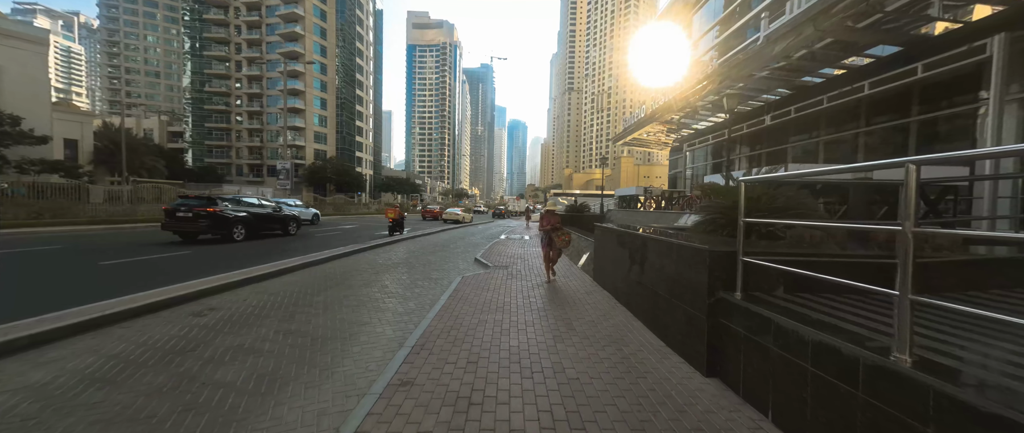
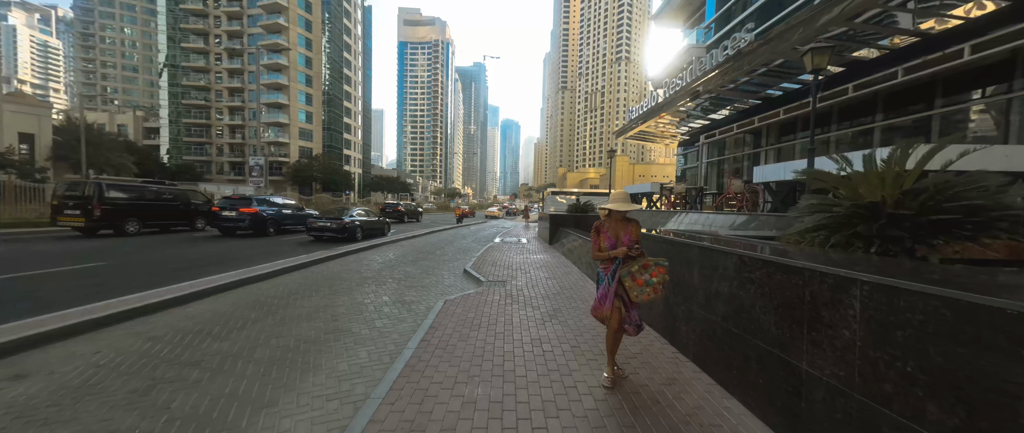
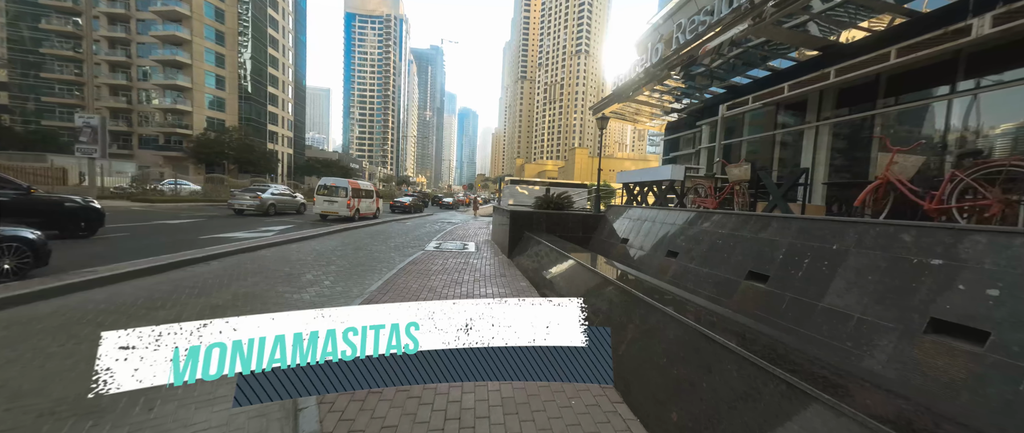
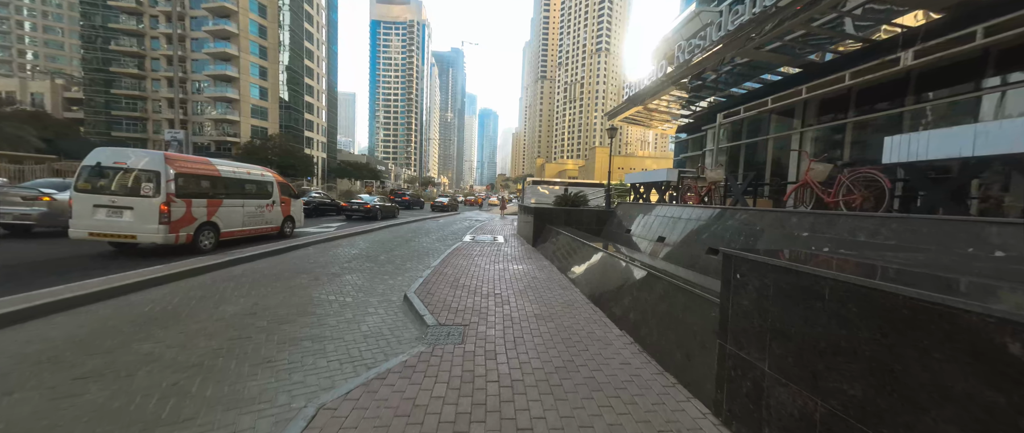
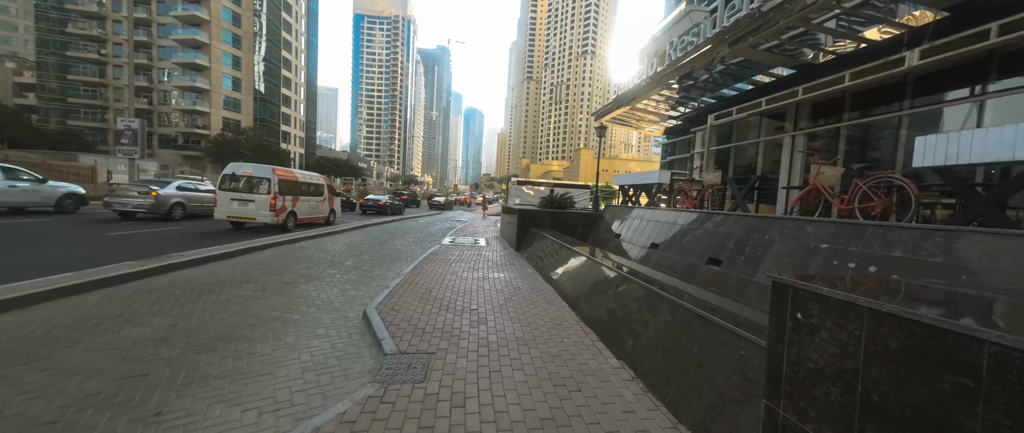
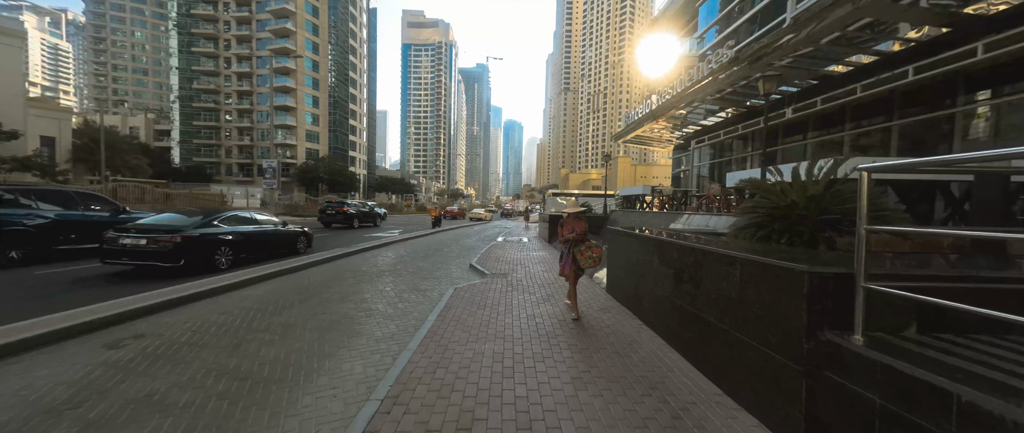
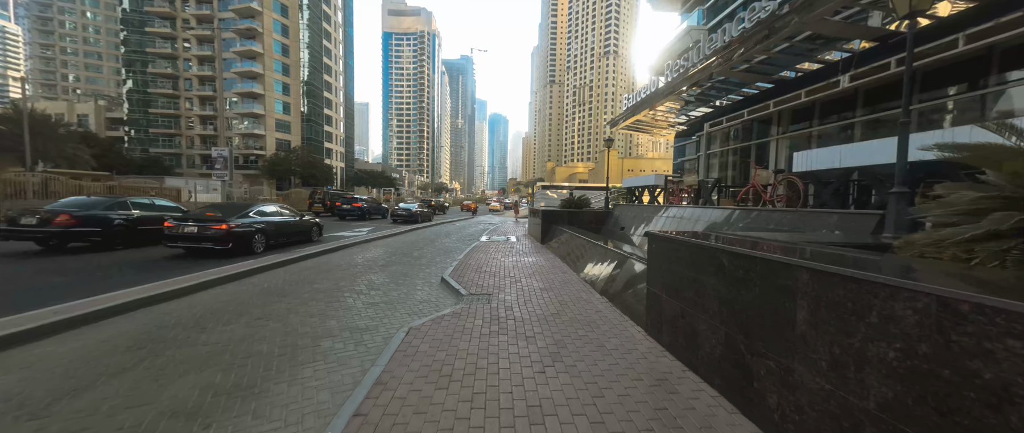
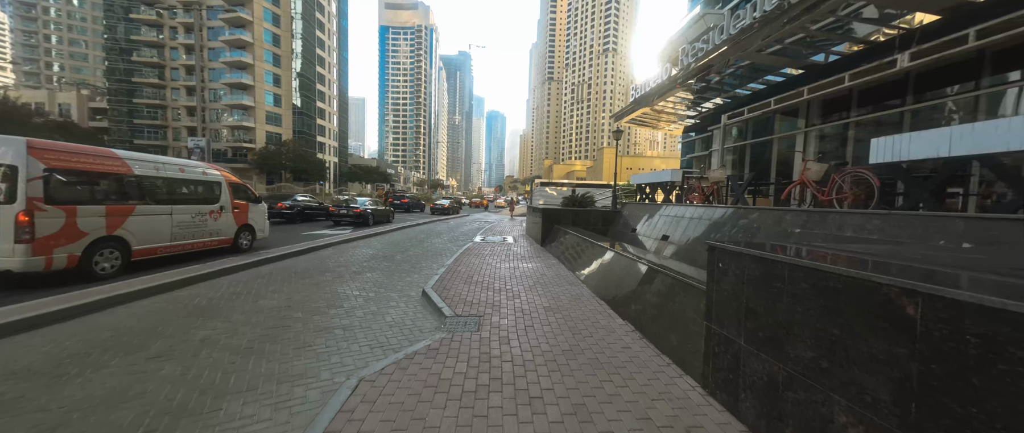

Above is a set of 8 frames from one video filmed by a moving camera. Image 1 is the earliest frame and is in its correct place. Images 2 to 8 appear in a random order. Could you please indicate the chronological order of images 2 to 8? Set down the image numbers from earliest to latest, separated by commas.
6, 2, 7, 8, 4, 5, 3
